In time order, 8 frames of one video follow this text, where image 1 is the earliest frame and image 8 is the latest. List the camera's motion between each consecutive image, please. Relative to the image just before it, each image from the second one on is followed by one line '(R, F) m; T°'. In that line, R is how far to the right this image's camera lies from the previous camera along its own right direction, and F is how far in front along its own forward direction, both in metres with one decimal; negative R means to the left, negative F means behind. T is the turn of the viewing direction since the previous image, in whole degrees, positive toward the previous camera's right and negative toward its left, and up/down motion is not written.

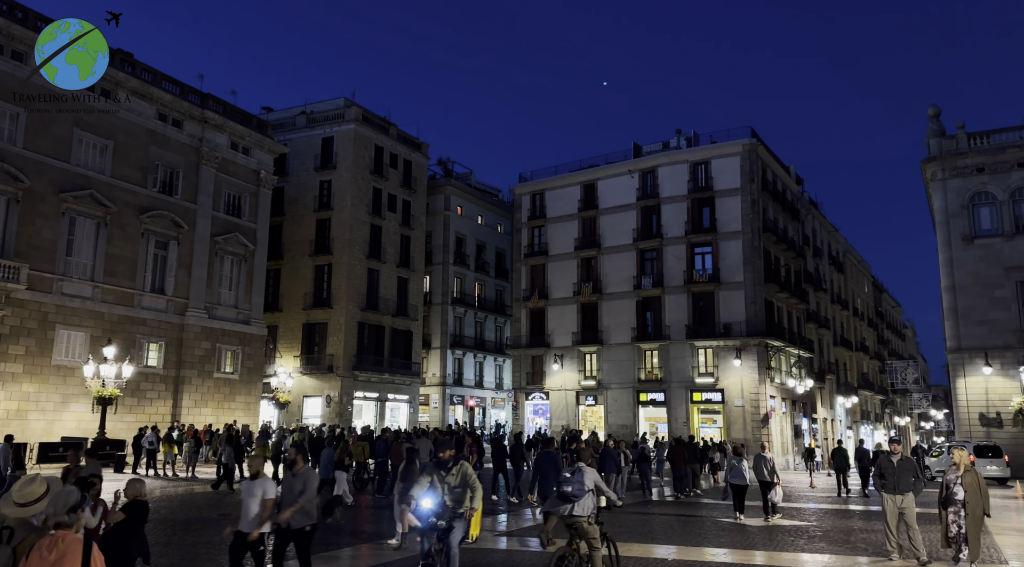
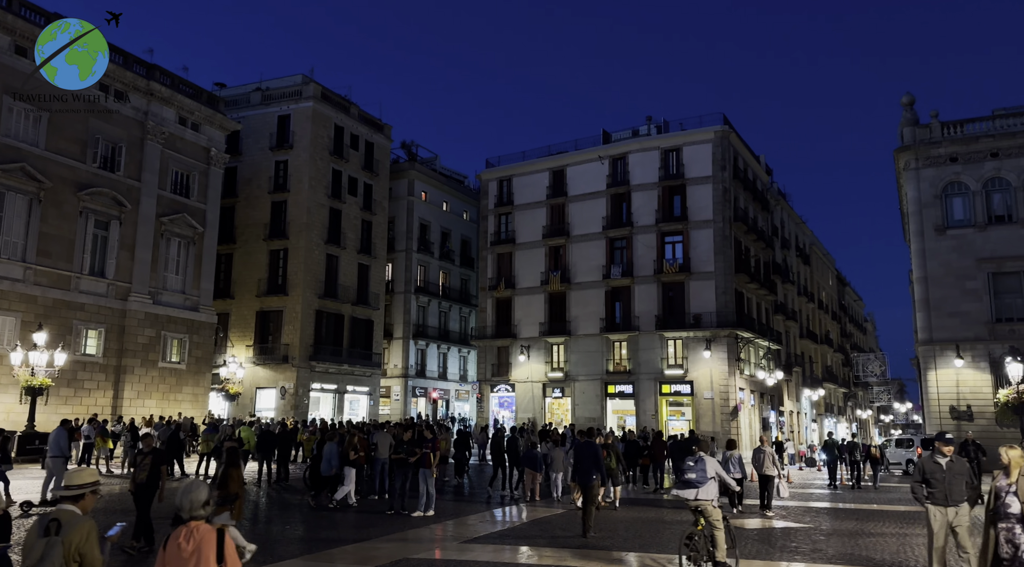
(0.0, +1.1) m; +2°
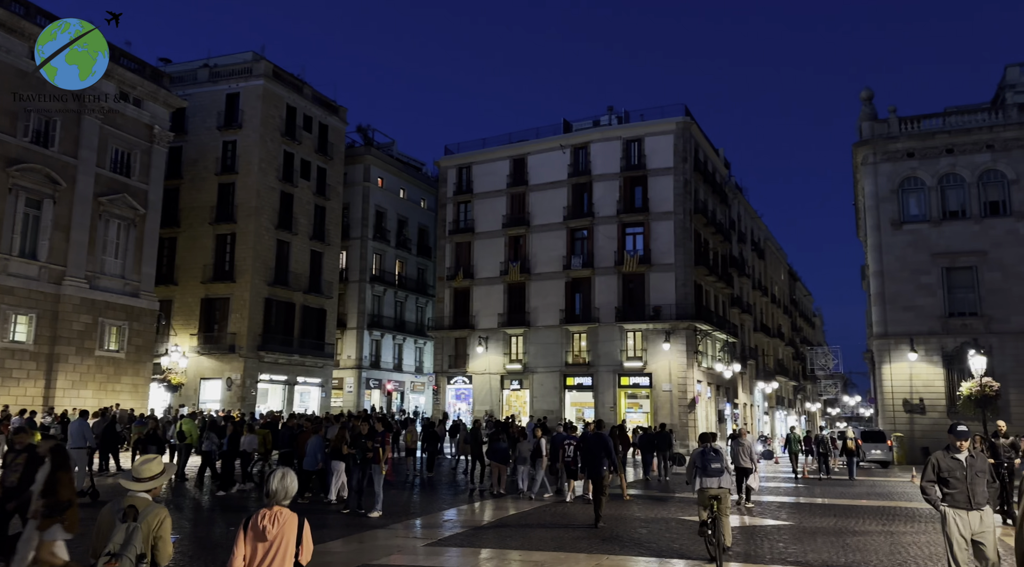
(-0.2, +0.8) m; +3°
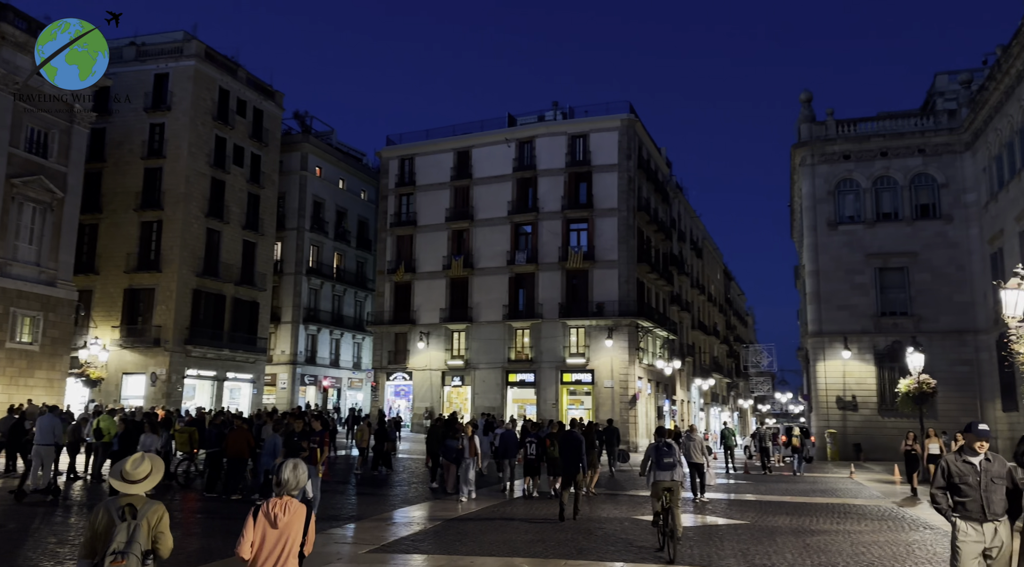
(-0.2, +0.5) m; +4°
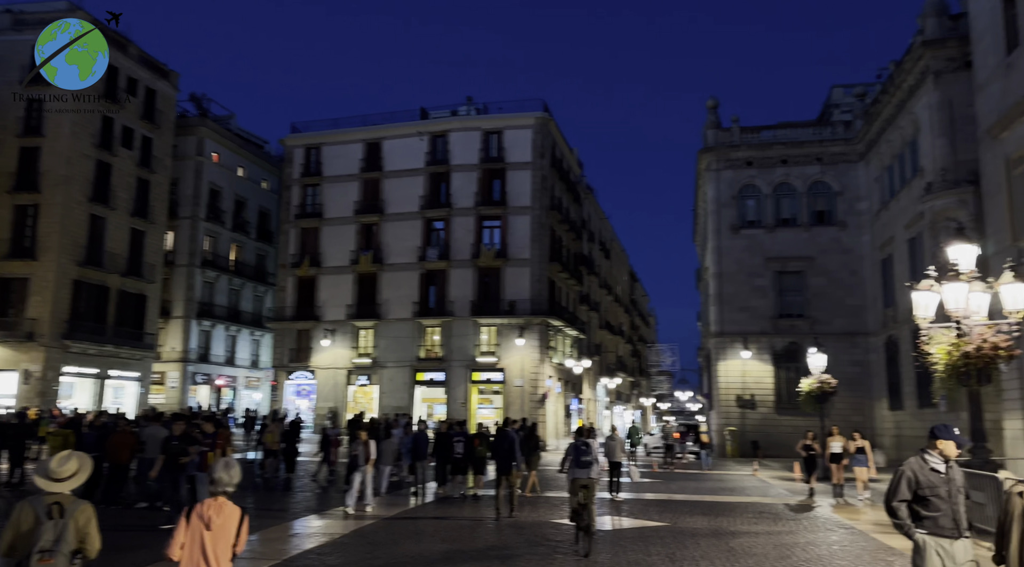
(-0.4, +0.4) m; +7°
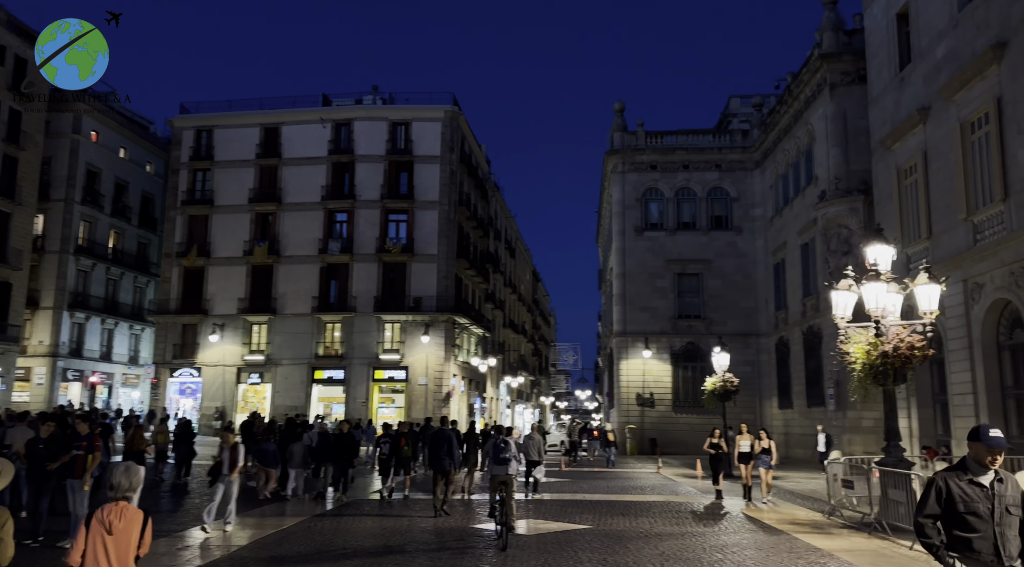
(-0.5, +0.6) m; +7°
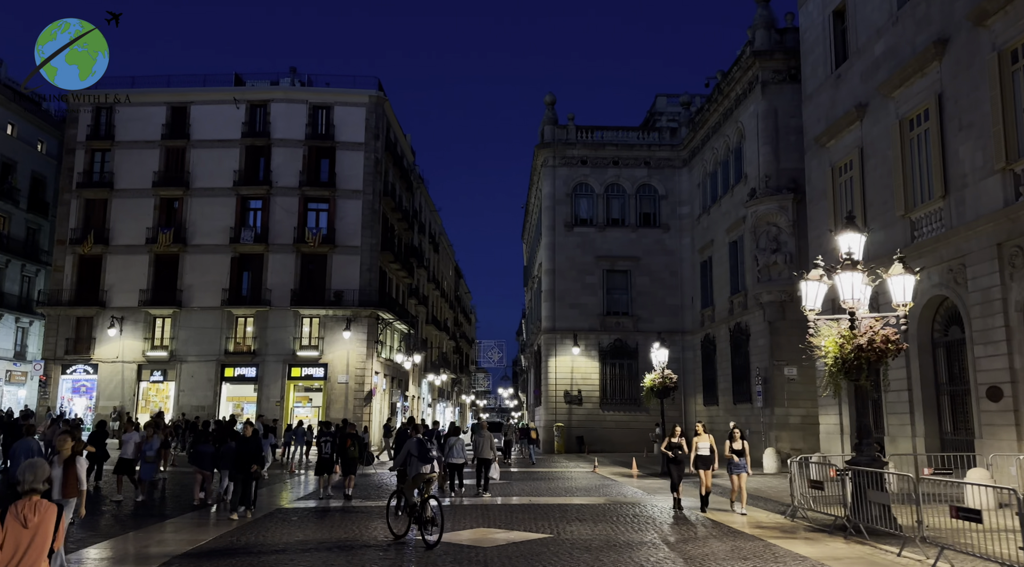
(-0.6, +1.3) m; +6°
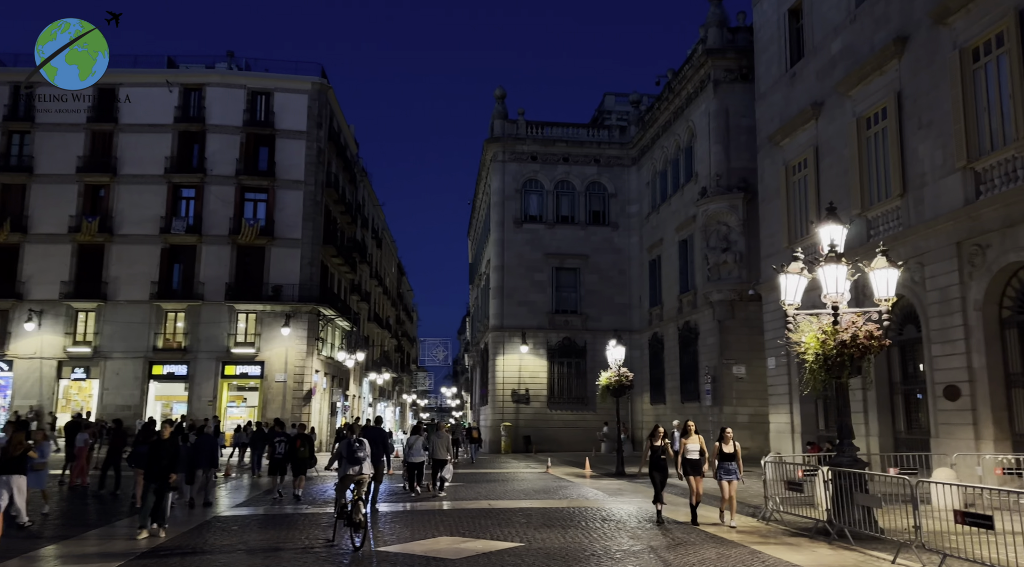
(-0.5, +0.9) m; +4°
